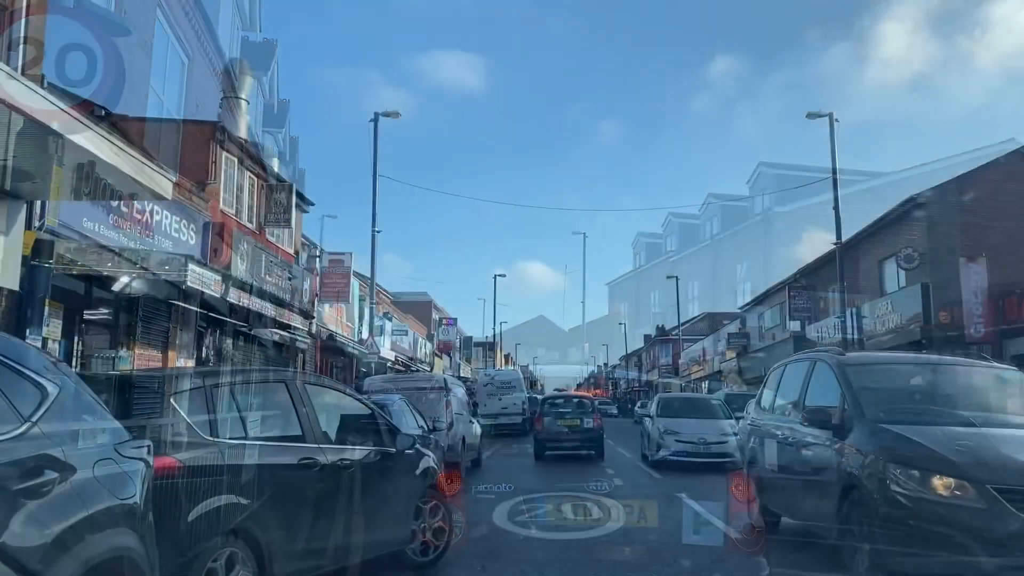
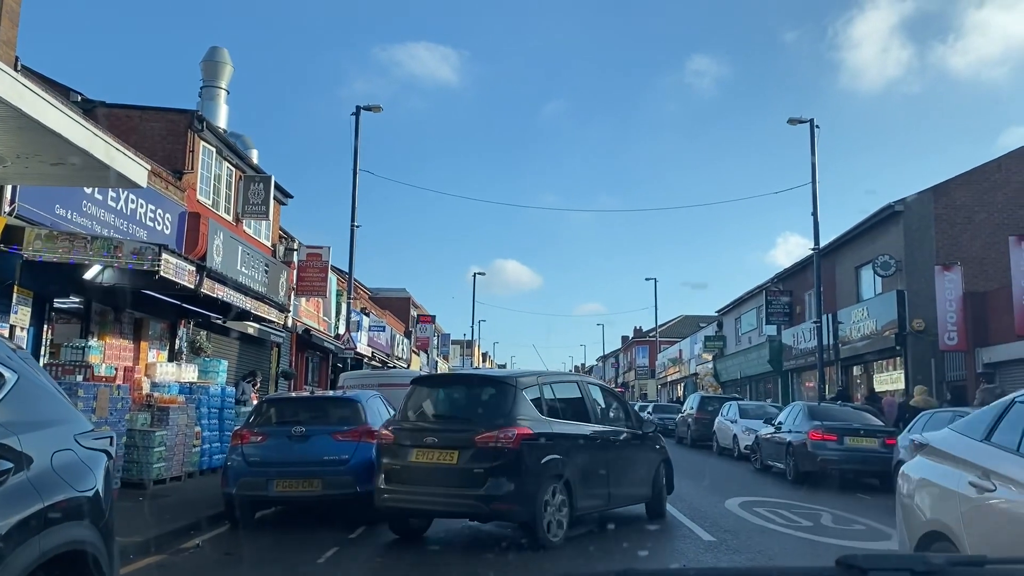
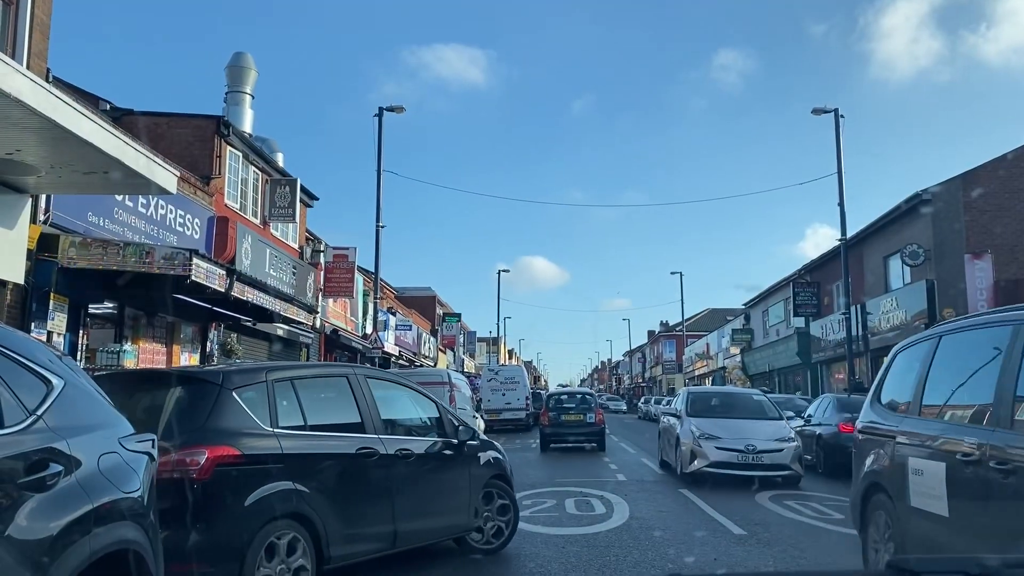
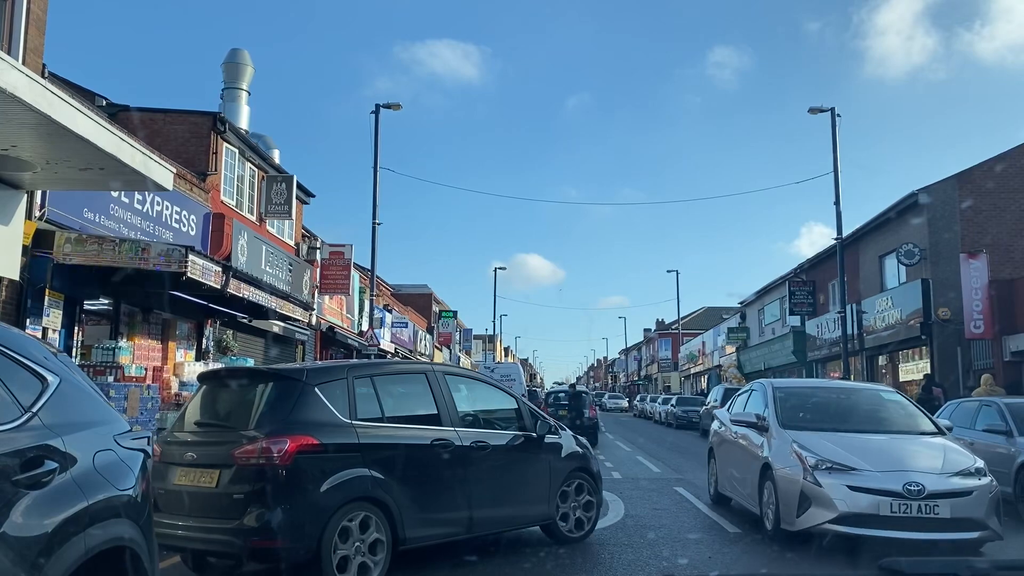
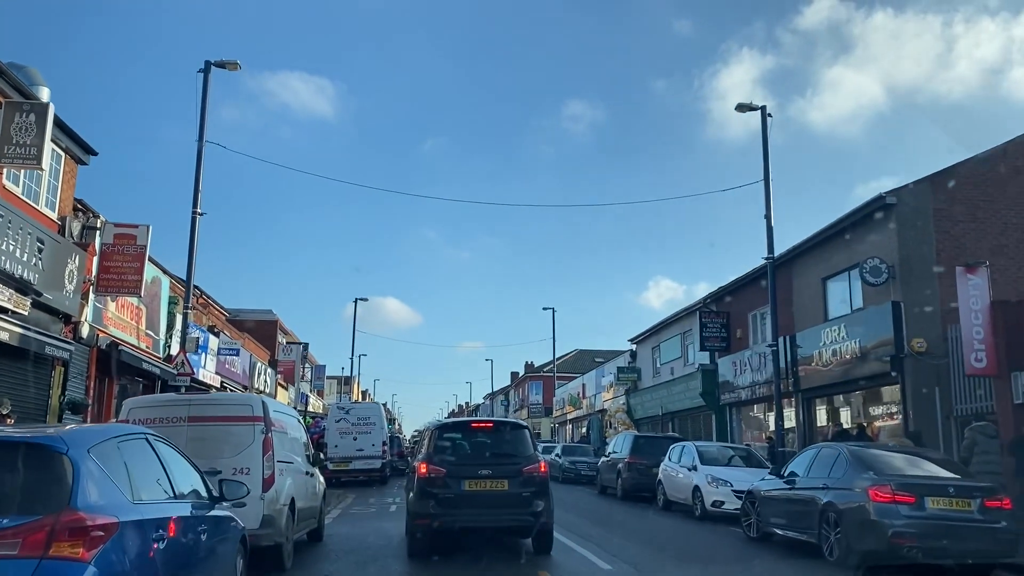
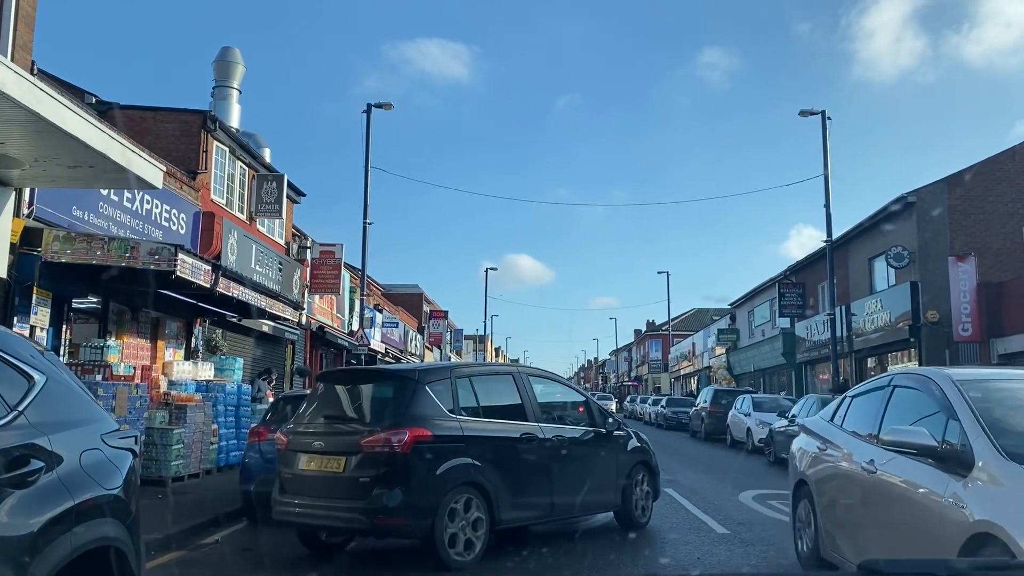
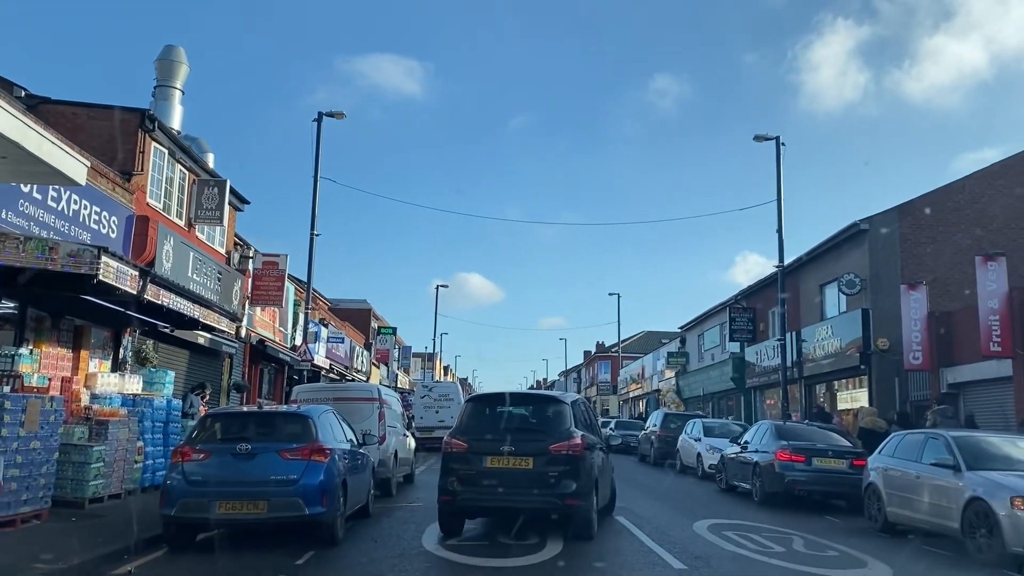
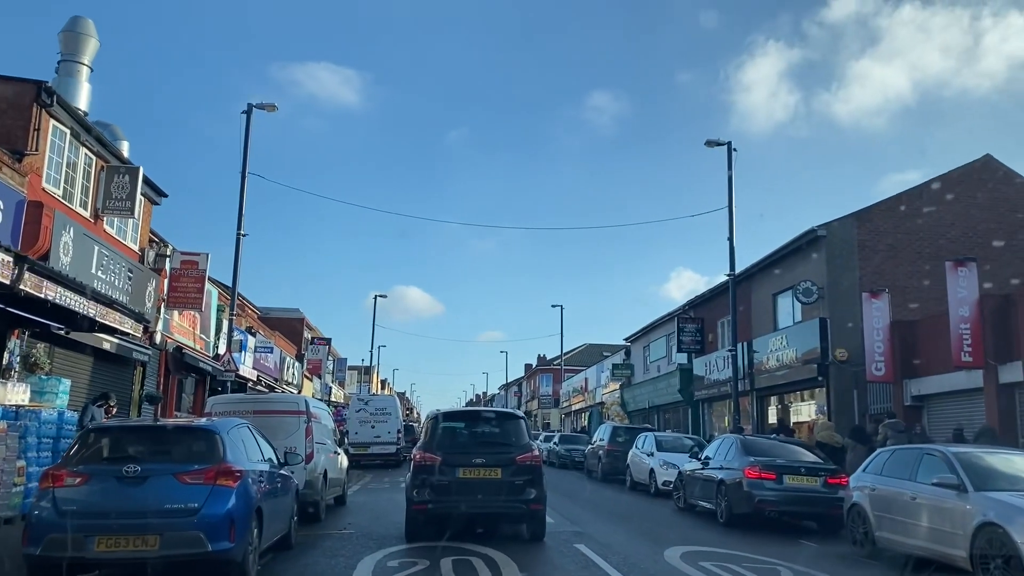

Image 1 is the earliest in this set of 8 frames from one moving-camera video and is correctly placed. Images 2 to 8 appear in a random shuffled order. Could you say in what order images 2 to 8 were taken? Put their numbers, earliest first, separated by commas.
3, 4, 6, 2, 7, 8, 5
